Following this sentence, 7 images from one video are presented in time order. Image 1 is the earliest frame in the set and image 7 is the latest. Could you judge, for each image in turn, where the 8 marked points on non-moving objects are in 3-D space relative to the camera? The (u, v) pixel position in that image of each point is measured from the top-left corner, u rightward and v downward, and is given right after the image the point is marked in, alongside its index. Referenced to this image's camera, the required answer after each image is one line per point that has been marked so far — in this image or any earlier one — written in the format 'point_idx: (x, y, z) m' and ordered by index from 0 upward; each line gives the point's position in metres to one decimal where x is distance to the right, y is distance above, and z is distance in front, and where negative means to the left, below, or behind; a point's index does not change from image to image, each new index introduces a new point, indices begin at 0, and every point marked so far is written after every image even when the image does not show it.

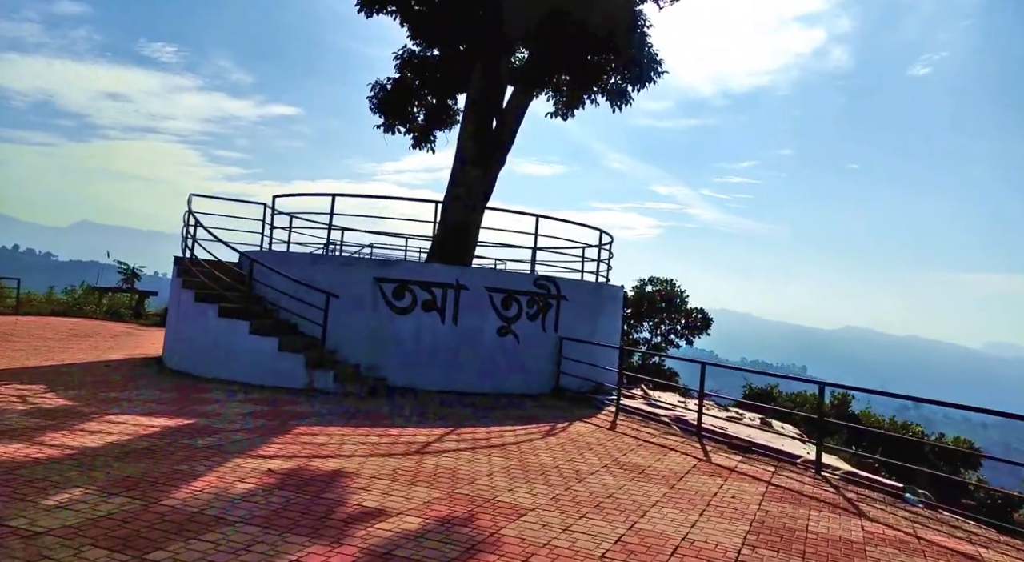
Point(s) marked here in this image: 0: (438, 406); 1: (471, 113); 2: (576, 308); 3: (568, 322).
0: (-1.1, -1.8, +10.4) m
1: (-0.9, +3.8, +16.5) m
2: (+1.1, -0.5, +13.2) m
3: (+1.0, -0.8, +13.1) m
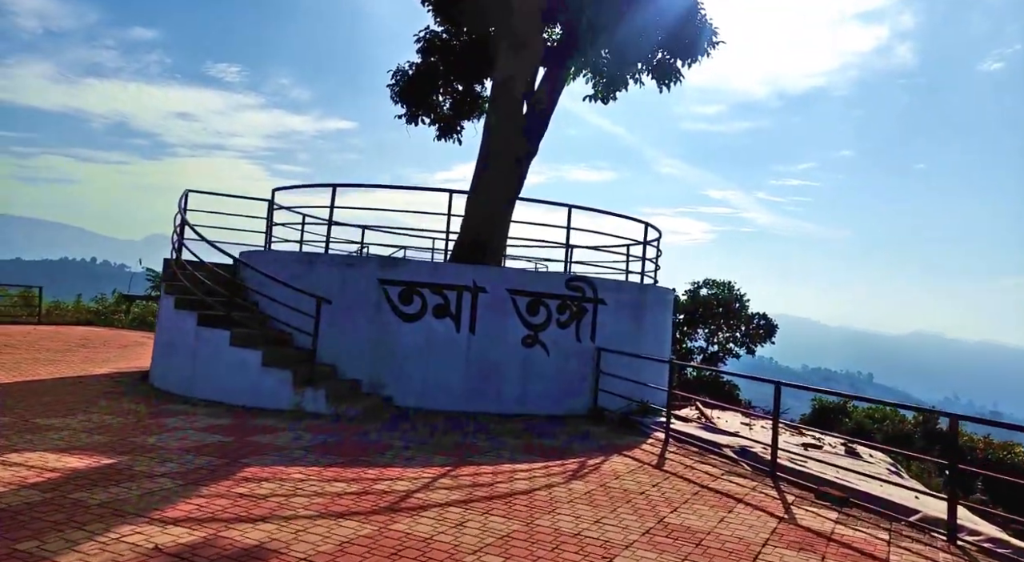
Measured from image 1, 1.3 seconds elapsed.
0: (-0.8, -1.8, +8.6) m
1: (-0.3, +3.7, +14.7) m
2: (+1.6, -0.5, +11.3) m
3: (+1.5, -0.8, +11.2) m
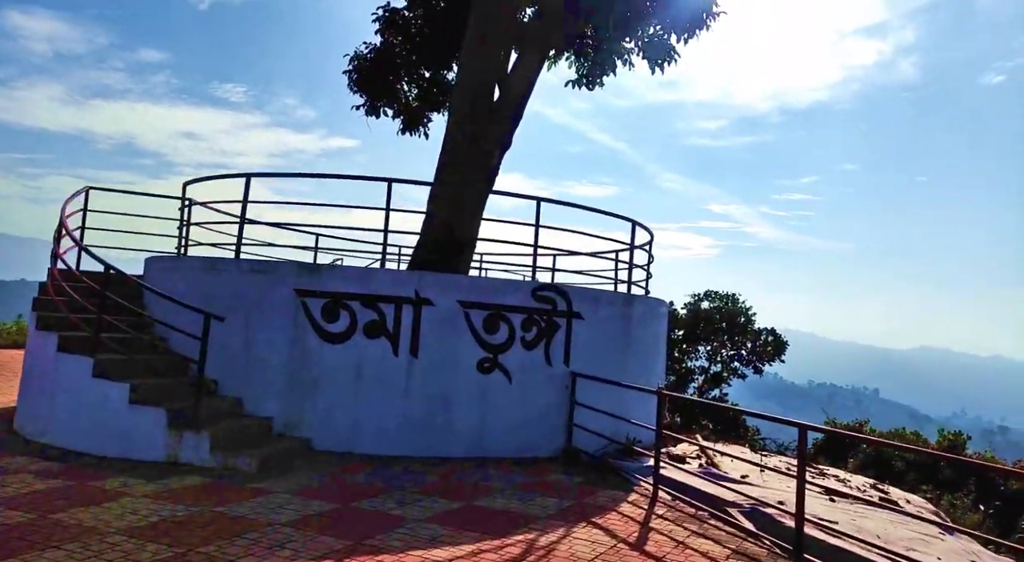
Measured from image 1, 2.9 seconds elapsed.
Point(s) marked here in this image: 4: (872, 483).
0: (-1.3, -1.9, +6.5) m
1: (-0.8, +3.5, +12.8) m
2: (+1.0, -0.7, +9.3) m
3: (+0.9, -0.9, +9.2) m
4: (+5.5, -3.1, +11.1) m
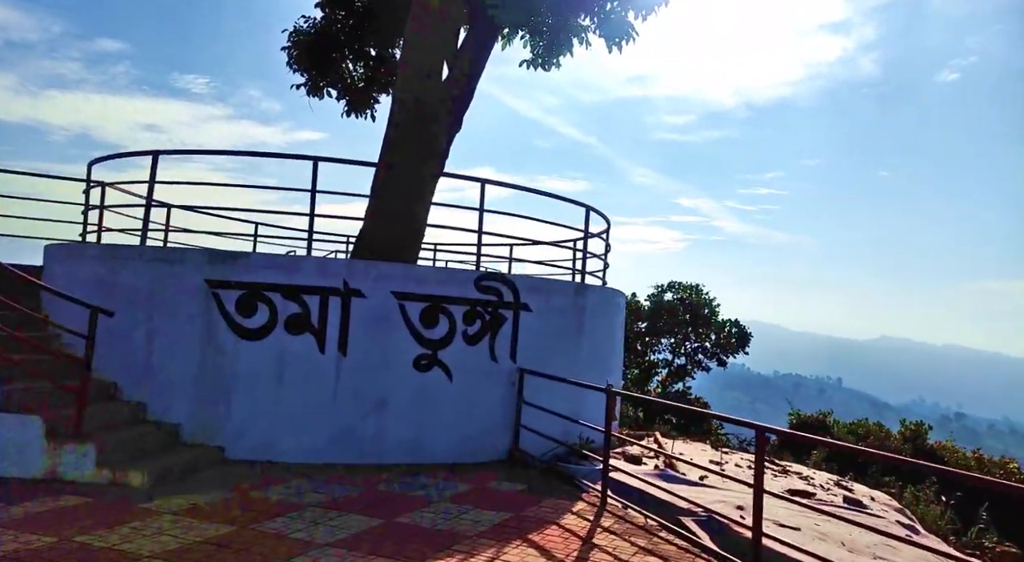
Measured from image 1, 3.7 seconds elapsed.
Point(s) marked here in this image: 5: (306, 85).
0: (-1.9, -1.8, +5.7) m
1: (-1.7, +3.7, +12.0) m
2: (+0.4, -0.5, +8.6) m
3: (+0.2, -0.8, +8.5) m
4: (+4.8, -2.9, +10.6) m
5: (-4.0, +3.7, +13.8) m
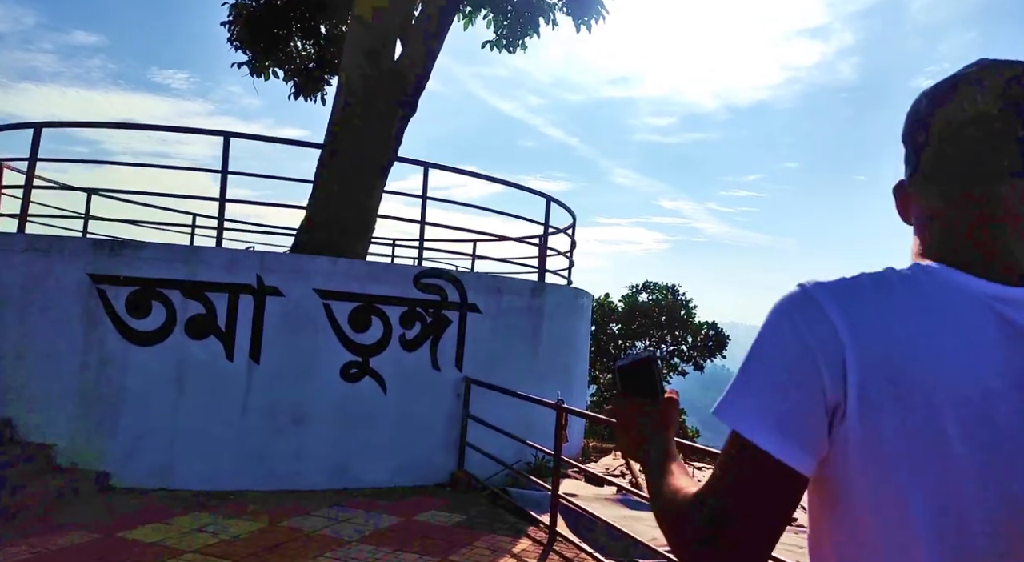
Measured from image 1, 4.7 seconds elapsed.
0: (-2.4, -1.7, +4.7) m
1: (-2.3, +3.7, +10.9) m
2: (-0.2, -0.5, +7.5) m
3: (-0.3, -0.7, +7.4) m
4: (+4.2, -2.9, +9.7) m
5: (-4.6, +3.8, +12.7) m
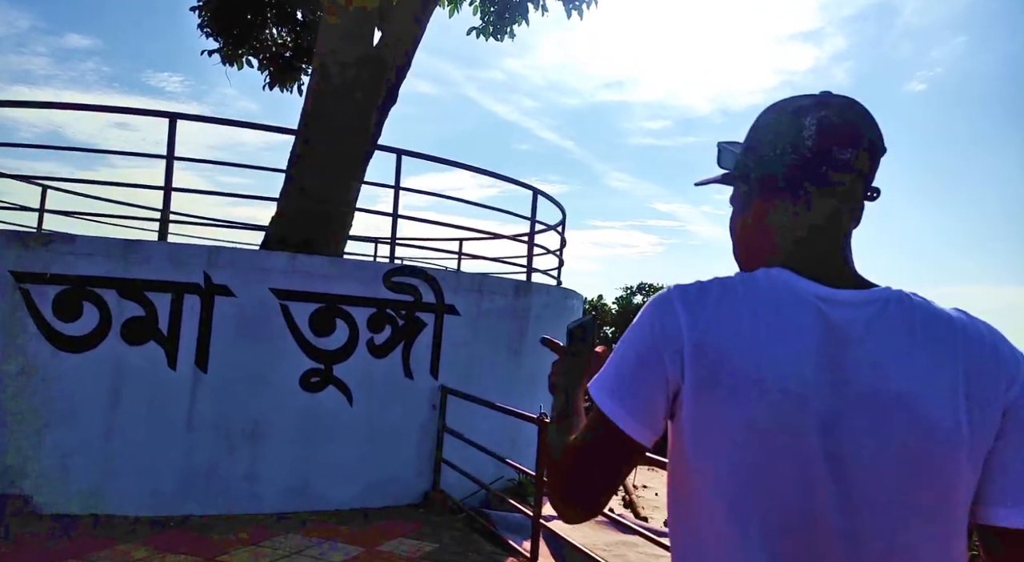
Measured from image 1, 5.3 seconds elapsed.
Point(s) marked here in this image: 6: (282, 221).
0: (-2.5, -1.7, +4.0) m
1: (-2.5, +3.7, +10.2) m
2: (-0.4, -0.5, +6.8) m
3: (-0.5, -0.7, +6.7) m
4: (+4.0, -2.9, +9.1) m
5: (-4.8, +3.8, +12.0) m
6: (-3.1, +0.8, +9.8) m
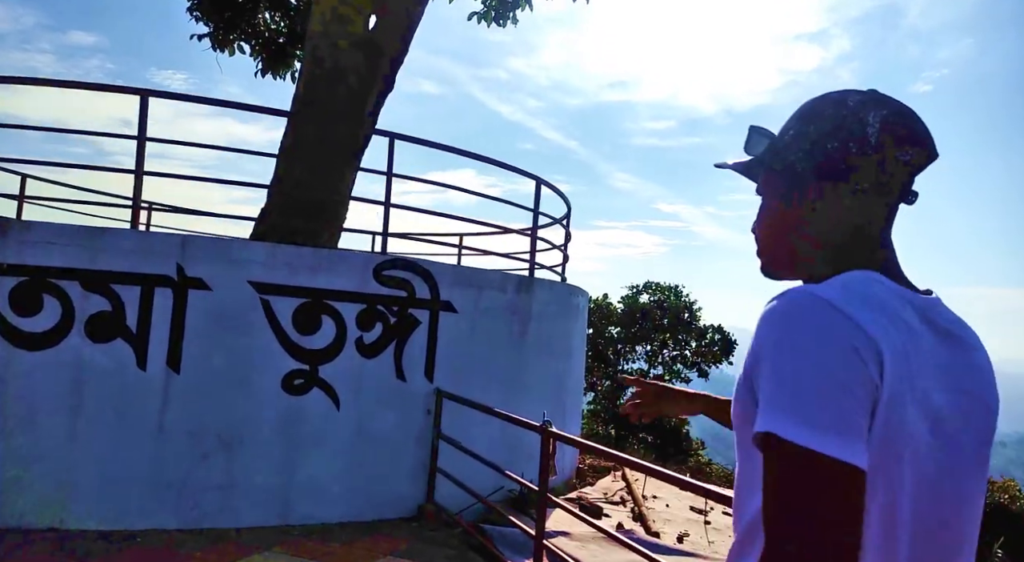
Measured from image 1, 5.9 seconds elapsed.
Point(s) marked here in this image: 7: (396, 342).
0: (-2.5, -1.7, +3.5) m
1: (-2.5, +3.8, +9.7) m
2: (-0.4, -0.4, +6.4) m
3: (-0.5, -0.7, +6.2) m
4: (+4.0, -2.9, +8.5) m
5: (-4.8, +3.8, +11.5) m
6: (-3.1, +0.9, +9.3) m
7: (-1.0, -0.5, +6.0) m
